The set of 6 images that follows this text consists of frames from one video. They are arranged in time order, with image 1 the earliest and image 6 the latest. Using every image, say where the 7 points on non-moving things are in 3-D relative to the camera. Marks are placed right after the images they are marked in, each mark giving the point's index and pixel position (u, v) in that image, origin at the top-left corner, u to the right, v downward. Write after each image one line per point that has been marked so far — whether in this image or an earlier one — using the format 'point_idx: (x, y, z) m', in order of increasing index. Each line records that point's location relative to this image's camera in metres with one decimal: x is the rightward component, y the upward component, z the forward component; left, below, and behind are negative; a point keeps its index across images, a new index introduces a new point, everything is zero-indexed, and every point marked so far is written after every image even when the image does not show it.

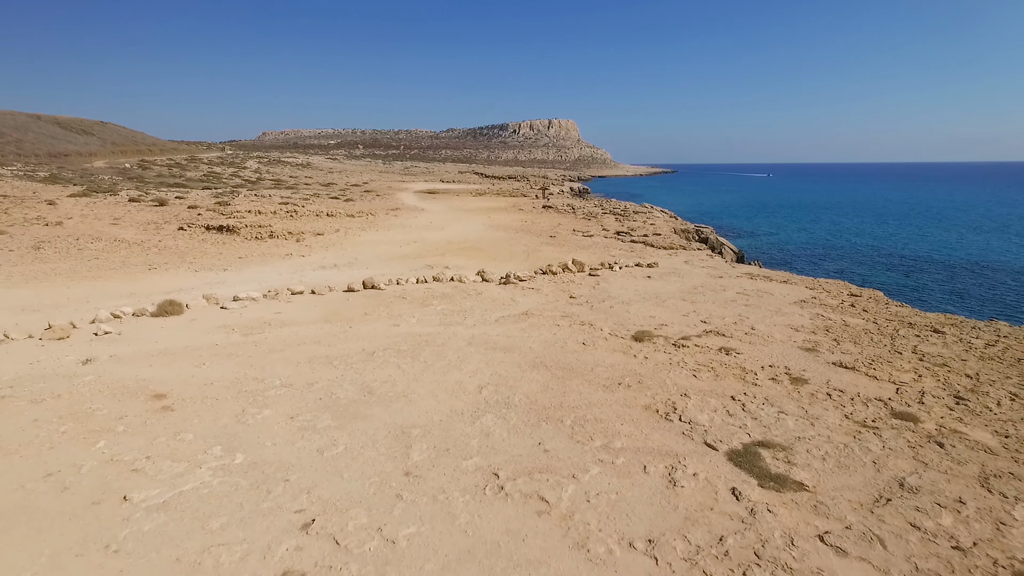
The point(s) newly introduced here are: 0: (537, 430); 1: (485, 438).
0: (+0.3, -1.7, +7.2) m
1: (-0.3, -1.7, +7.0) m
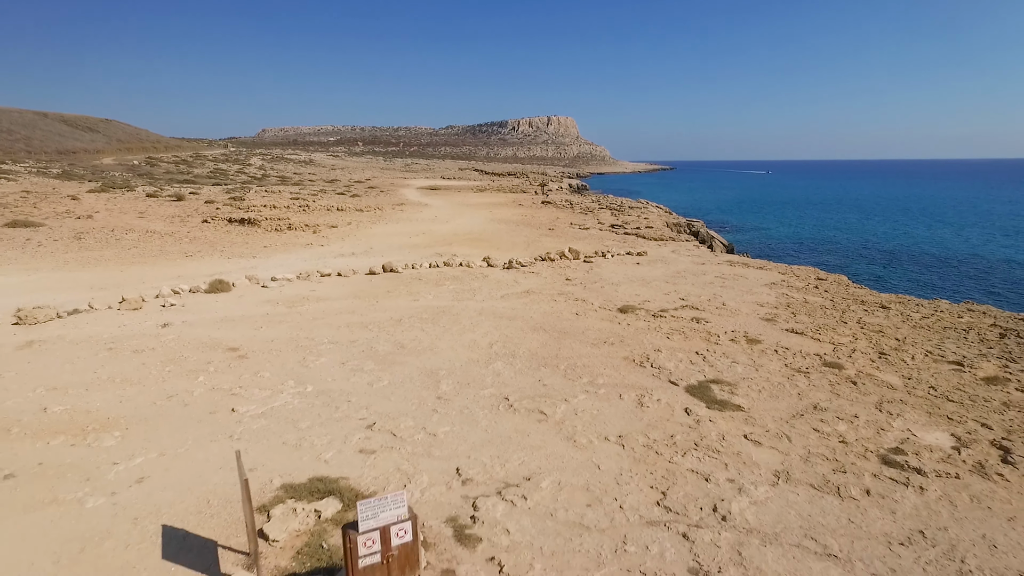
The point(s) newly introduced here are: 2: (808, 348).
0: (+0.4, -1.2, +9.1) m
1: (-0.2, -1.3, +8.9) m
2: (+5.2, -1.0, +10.8) m
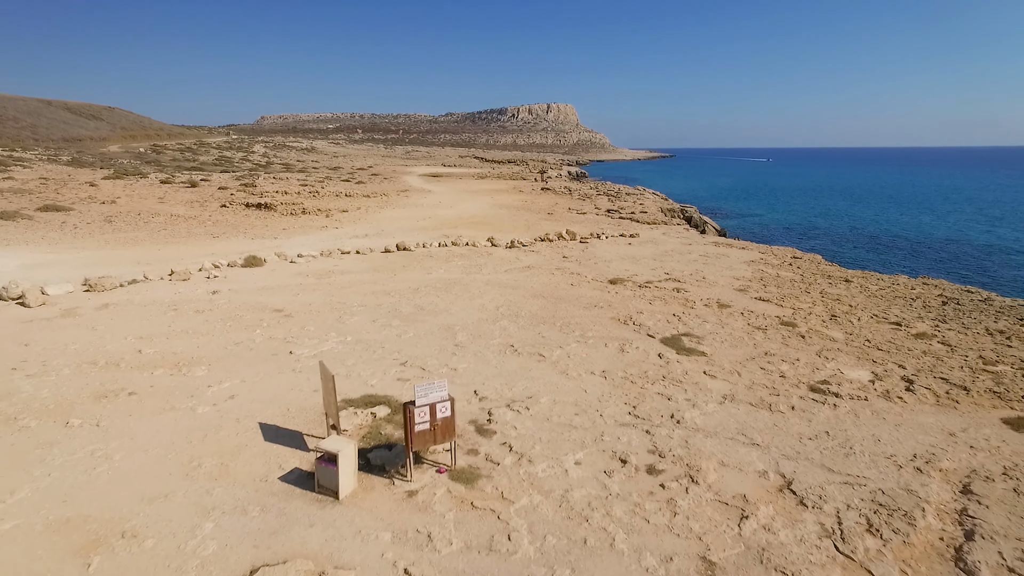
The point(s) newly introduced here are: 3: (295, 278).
0: (+0.5, -0.7, +10.9) m
1: (-0.1, -0.7, +10.7) m
2: (+5.3, -0.5, +12.6) m
3: (-5.1, +0.2, +14.5) m
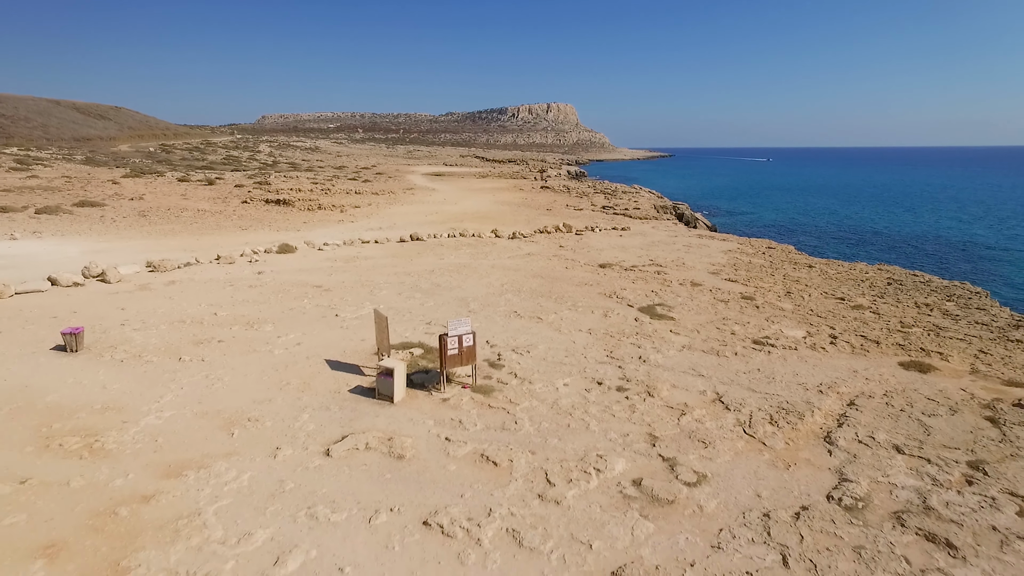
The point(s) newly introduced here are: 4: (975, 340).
0: (+0.5, -0.2, +13.1) m
1: (-0.1, -0.3, +12.9) m
2: (+5.4, 0.0, +14.8) m
3: (-5.0, +0.7, +16.6) m
4: (+8.5, -0.9, +11.2) m
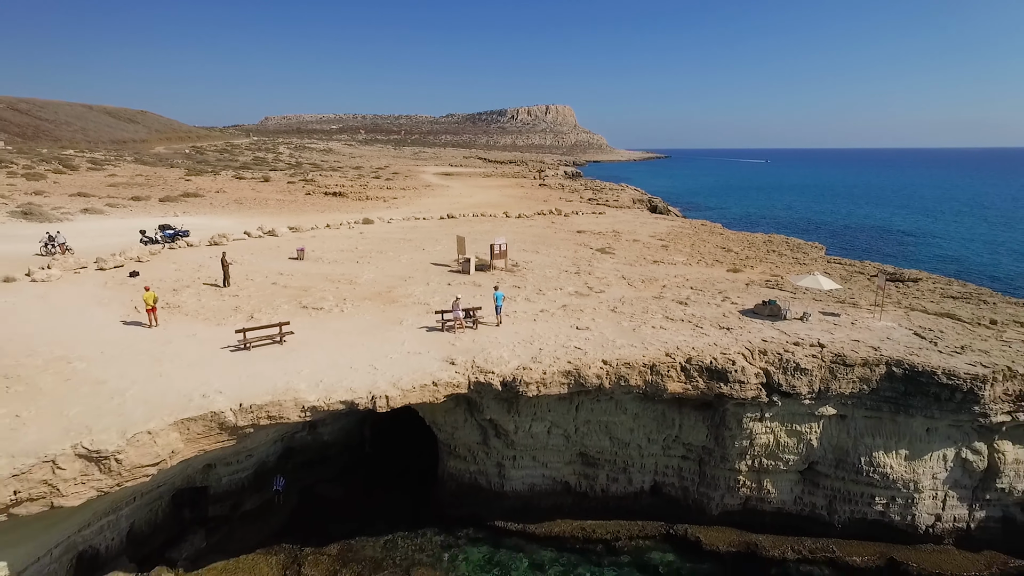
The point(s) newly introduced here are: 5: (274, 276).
0: (+0.9, +1.5, +22.0) m
1: (+0.3, +1.5, +21.8) m
2: (+5.7, +1.8, +23.7) m
3: (-4.7, +2.5, +25.5) m
4: (+8.8, +0.8, +20.1) m
5: (-6.1, +0.3, +15.6) m
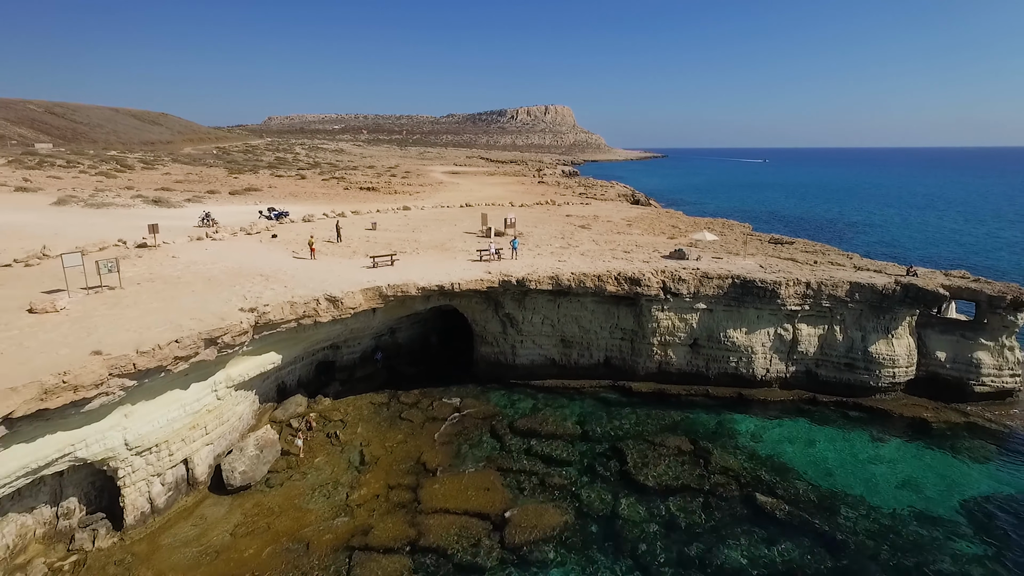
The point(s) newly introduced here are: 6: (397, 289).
0: (+1.1, +3.2, +30.3) m
1: (+0.5, +3.1, +30.1) m
2: (+6.0, +3.4, +32.1) m
3: (-4.4, +4.1, +33.9) m
4: (+9.1, +2.5, +28.5) m
5: (-5.8, +2.0, +24.0) m
6: (-3.1, 0.0, +16.7) m
